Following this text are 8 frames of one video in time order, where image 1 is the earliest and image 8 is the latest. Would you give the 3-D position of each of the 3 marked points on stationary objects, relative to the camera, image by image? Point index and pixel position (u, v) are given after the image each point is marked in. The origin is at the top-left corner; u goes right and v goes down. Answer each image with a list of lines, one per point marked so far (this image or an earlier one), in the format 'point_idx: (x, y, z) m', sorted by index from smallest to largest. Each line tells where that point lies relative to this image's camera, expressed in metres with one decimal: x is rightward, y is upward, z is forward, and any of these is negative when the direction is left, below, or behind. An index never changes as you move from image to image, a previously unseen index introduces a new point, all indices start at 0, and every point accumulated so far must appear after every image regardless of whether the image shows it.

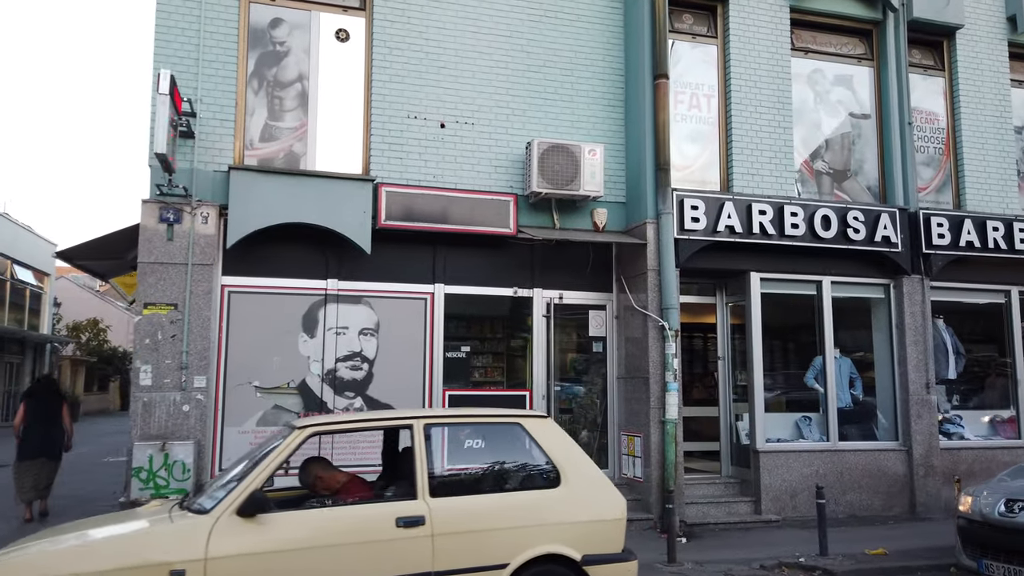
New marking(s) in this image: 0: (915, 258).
0: (+5.3, +0.4, +10.1) m
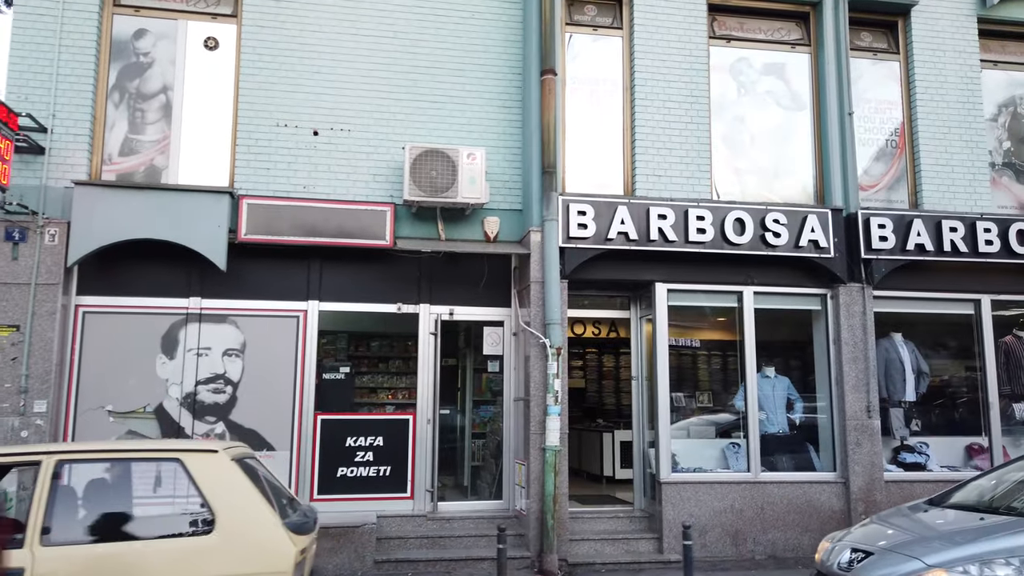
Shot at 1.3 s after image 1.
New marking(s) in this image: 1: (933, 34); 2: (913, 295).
0: (+3.9, +0.3, +8.9) m
1: (+5.4, +3.2, +9.7) m
2: (+4.8, -0.1, +9.3) m
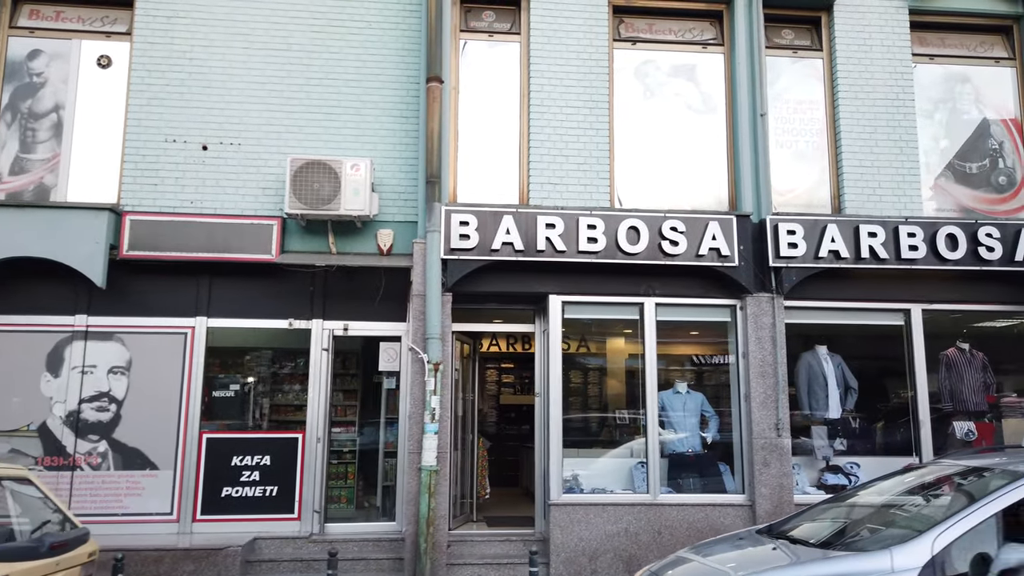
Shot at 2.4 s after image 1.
0: (+2.7, +0.2, +8.4) m
1: (+4.2, +3.1, +9.2) m
2: (+3.6, -0.2, +8.7) m
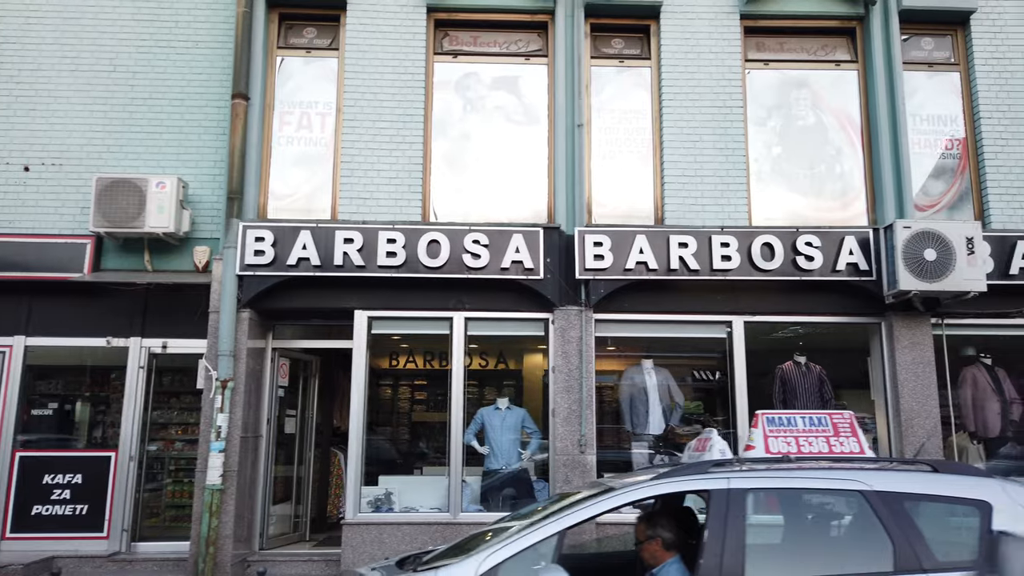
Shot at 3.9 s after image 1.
0: (+0.6, 0.0, +8.2) m
1: (+2.1, +3.0, +9.0) m
2: (+1.5, -0.3, +8.4) m
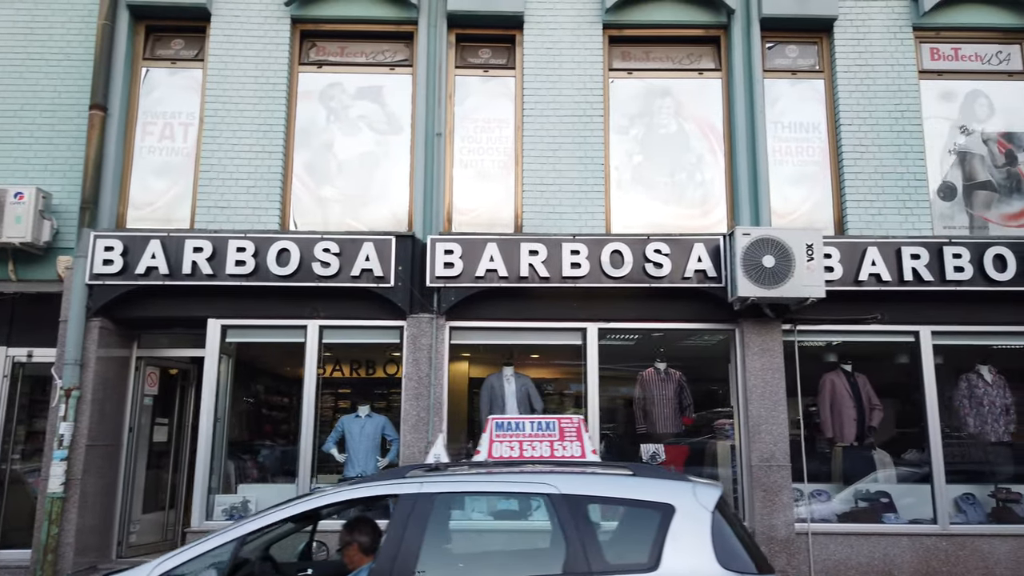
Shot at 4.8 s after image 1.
0: (-1.0, -0.1, +8.3) m
1: (+0.4, +2.9, +9.0) m
2: (-0.1, -0.4, +8.5) m
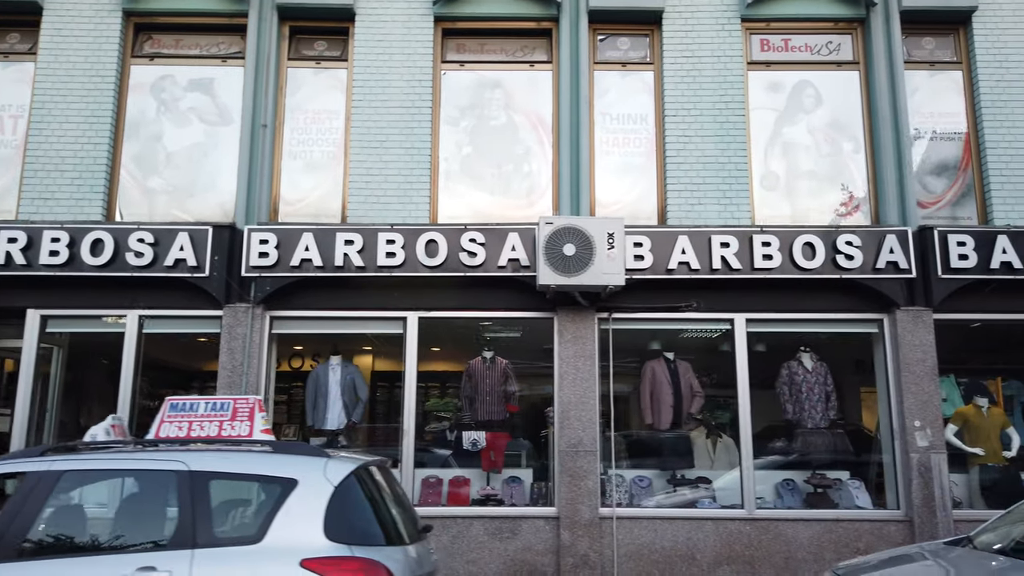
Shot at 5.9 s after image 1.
0: (-3.0, +0.1, +8.3) m
1: (-1.6, +3.0, +9.1) m
2: (-2.1, -0.3, +8.6) m
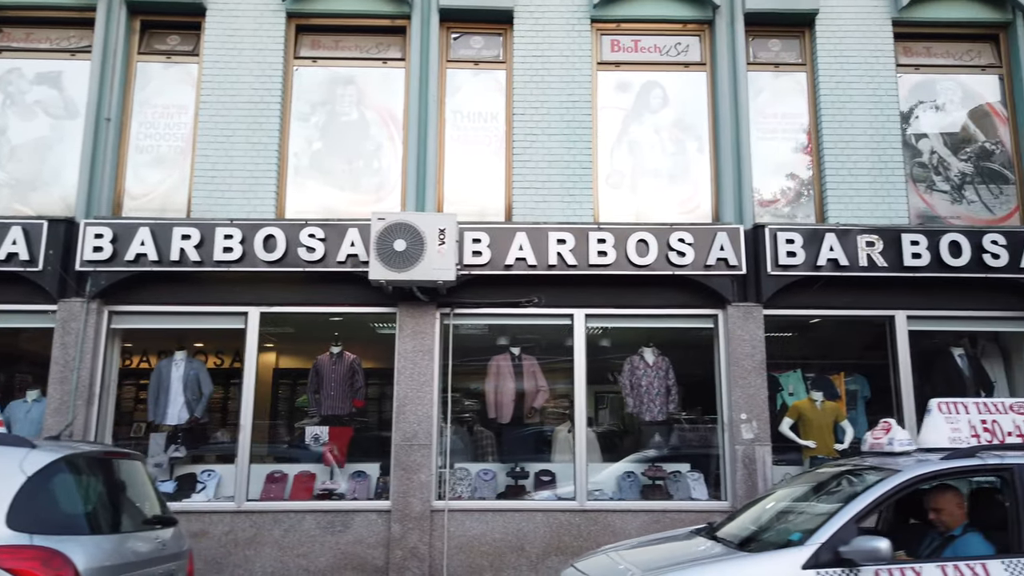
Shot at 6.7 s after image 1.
0: (-4.8, +0.1, +8.3) m
1: (-3.4, +3.1, +9.1) m
2: (-3.8, -0.2, +8.6) m
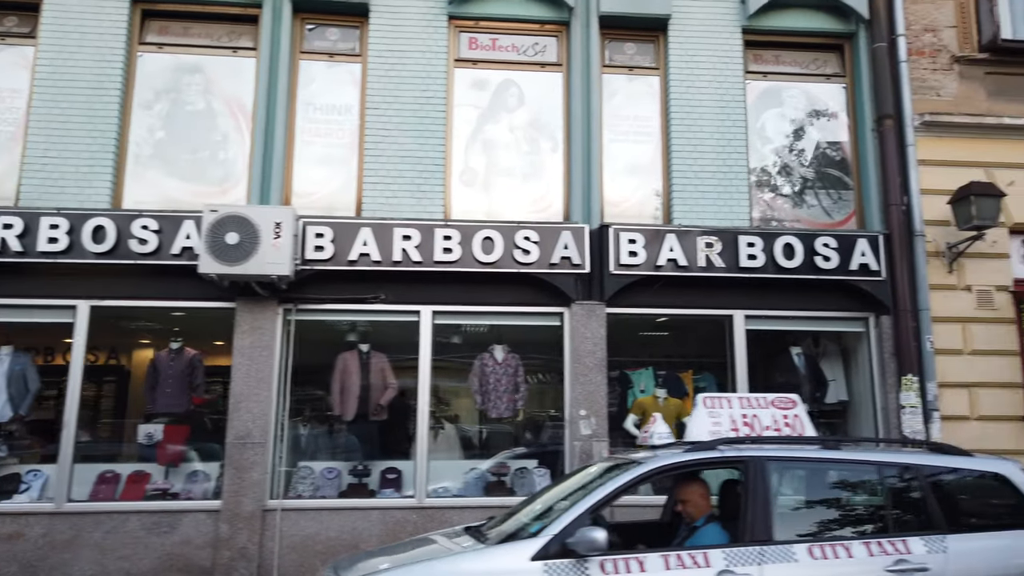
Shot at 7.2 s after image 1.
0: (-6.5, +0.2, +7.8) m
1: (-5.1, +3.1, +8.8) m
2: (-5.6, -0.1, +8.2) m
